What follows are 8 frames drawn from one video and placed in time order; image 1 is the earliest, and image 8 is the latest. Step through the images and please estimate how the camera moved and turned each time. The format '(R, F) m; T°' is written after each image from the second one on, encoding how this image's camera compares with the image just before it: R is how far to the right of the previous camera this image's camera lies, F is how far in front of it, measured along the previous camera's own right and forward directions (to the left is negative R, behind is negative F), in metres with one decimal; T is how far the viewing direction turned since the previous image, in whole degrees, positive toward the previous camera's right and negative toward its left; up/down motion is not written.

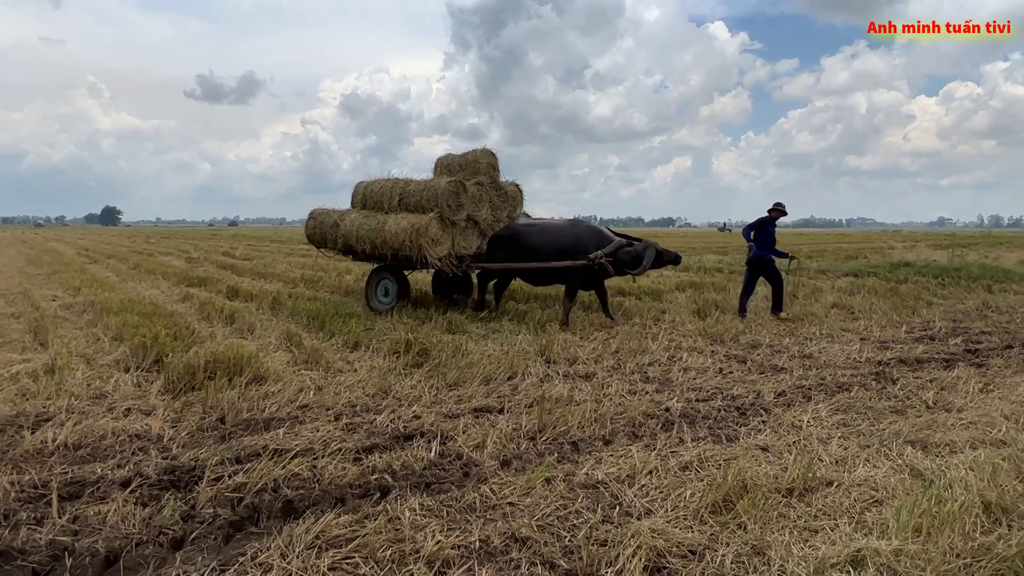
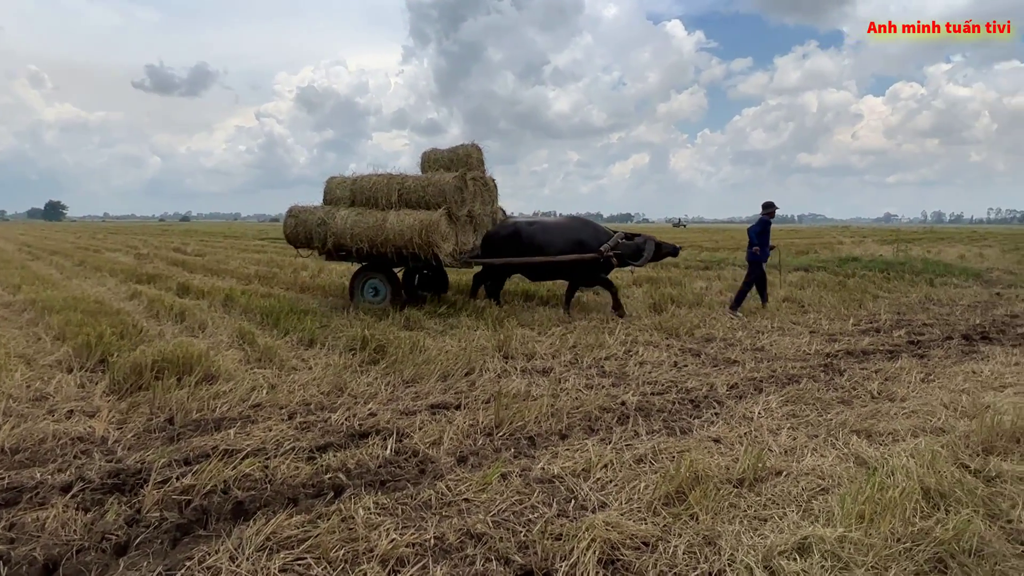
(0.0, 0.0) m; +3°
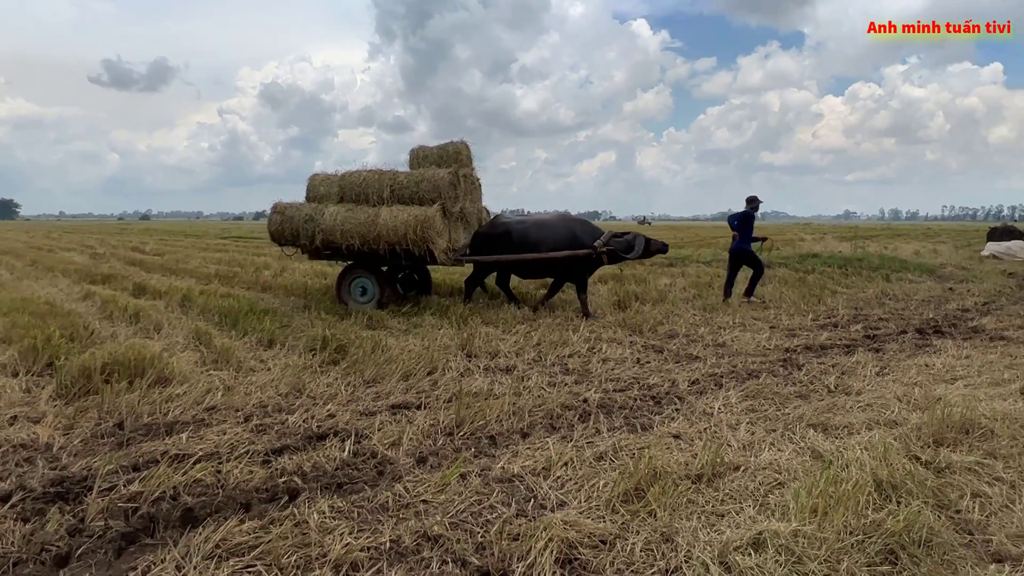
(0.0, 0.0) m; +3°
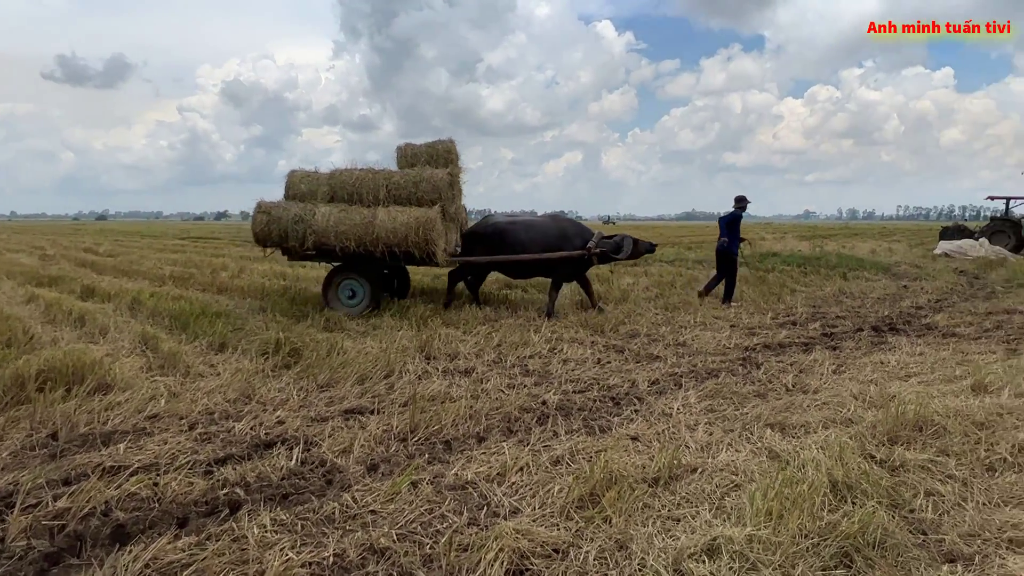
(+0.1, +0.1) m; +3°
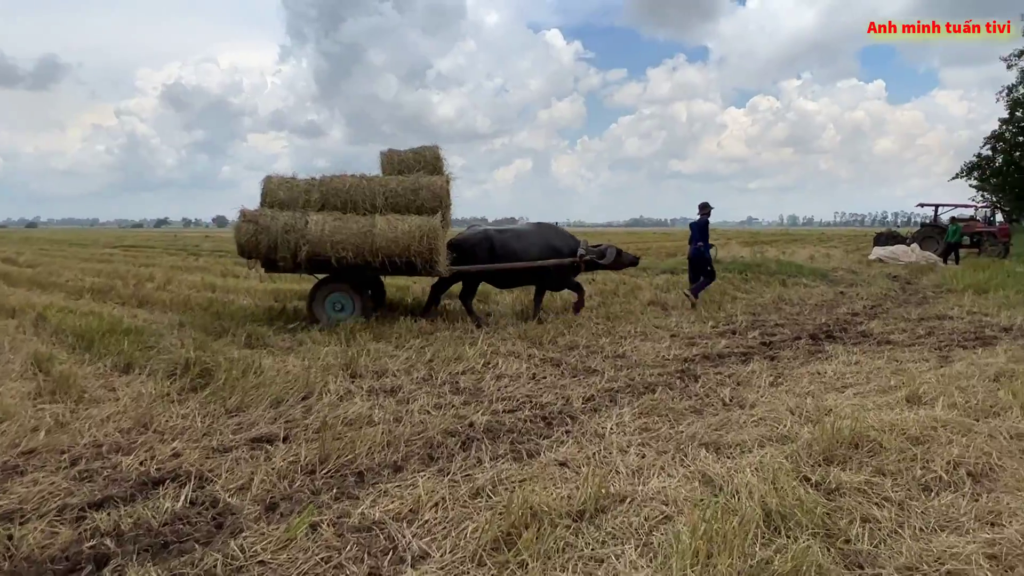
(+0.2, +0.2) m; +4°
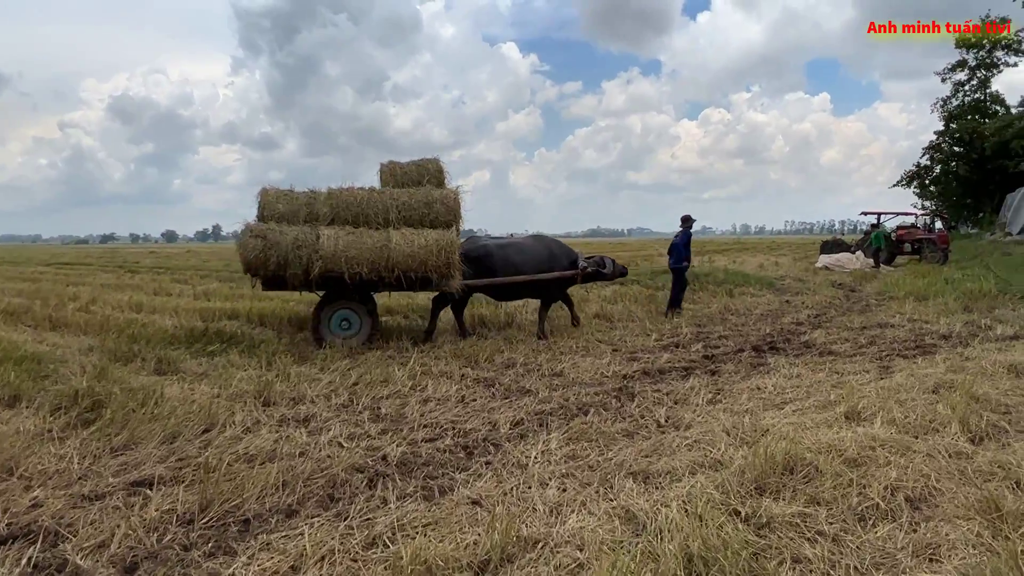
(+0.2, +0.3) m; +3°
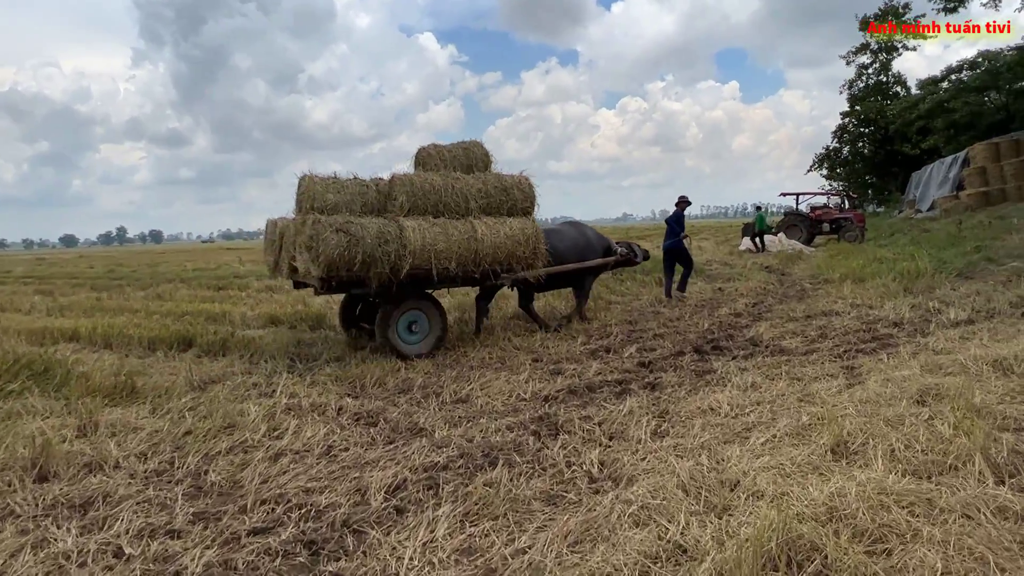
(+0.3, +1.2) m; +6°
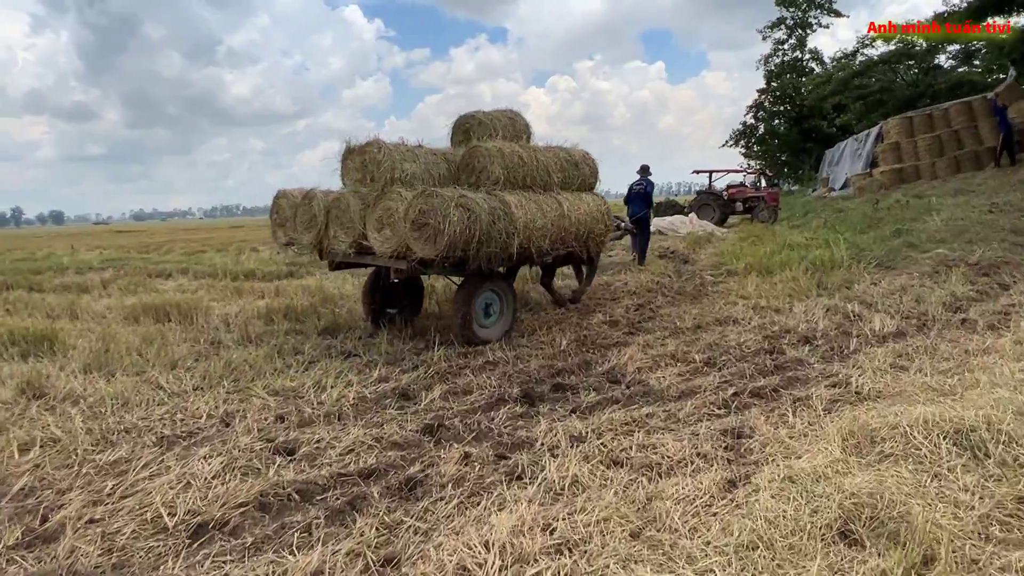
(+1.2, +2.0) m; +6°
